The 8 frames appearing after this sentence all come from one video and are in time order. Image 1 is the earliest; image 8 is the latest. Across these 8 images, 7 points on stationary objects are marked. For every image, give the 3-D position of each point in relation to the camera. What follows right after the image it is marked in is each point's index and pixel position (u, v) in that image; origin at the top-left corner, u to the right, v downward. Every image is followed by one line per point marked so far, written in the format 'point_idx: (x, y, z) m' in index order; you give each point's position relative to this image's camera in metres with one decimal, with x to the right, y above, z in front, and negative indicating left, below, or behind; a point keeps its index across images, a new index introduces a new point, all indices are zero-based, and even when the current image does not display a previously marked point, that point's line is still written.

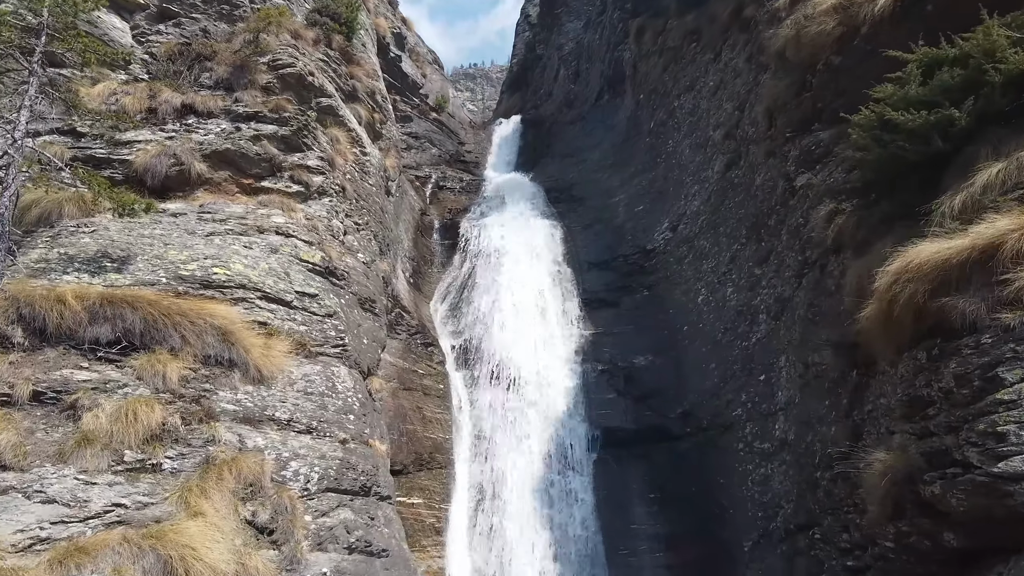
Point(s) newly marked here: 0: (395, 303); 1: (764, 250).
0: (-1.9, -0.2, +14.8) m
1: (+3.6, +0.5, +12.7) m
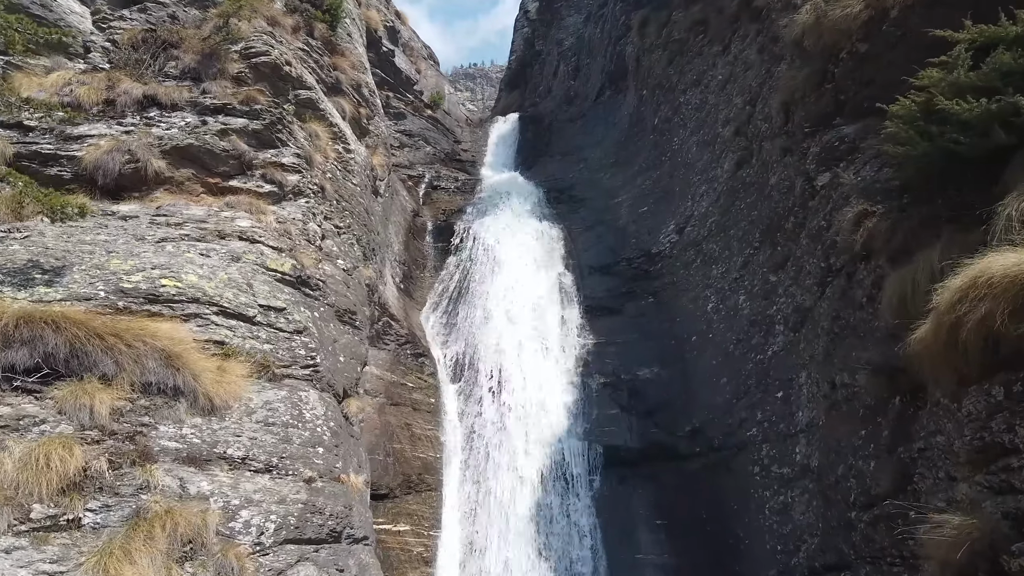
0: (-2.0, -0.4, +13.8) m
1: (+3.5, +0.4, +11.7) m
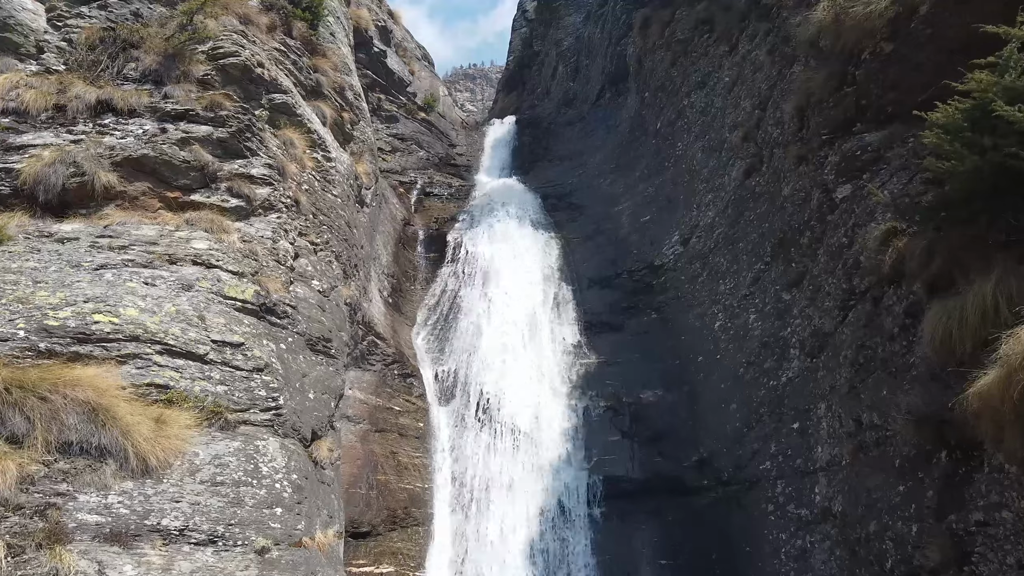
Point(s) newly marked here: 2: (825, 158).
0: (-2.1, -0.6, +12.9) m
1: (+3.4, +0.2, +10.8) m
2: (+3.6, +1.5, +10.4) m
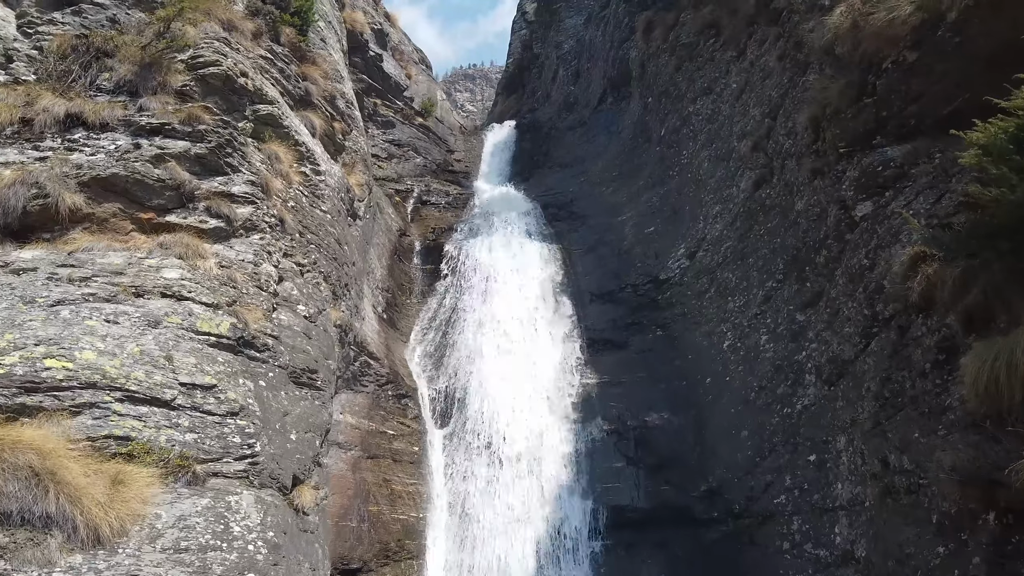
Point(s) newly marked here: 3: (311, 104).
0: (-2.1, -0.8, +12.3) m
1: (+3.4, -0.1, +10.2) m
2: (+3.6, +1.3, +9.8) m
3: (-2.6, +2.4, +11.6) m
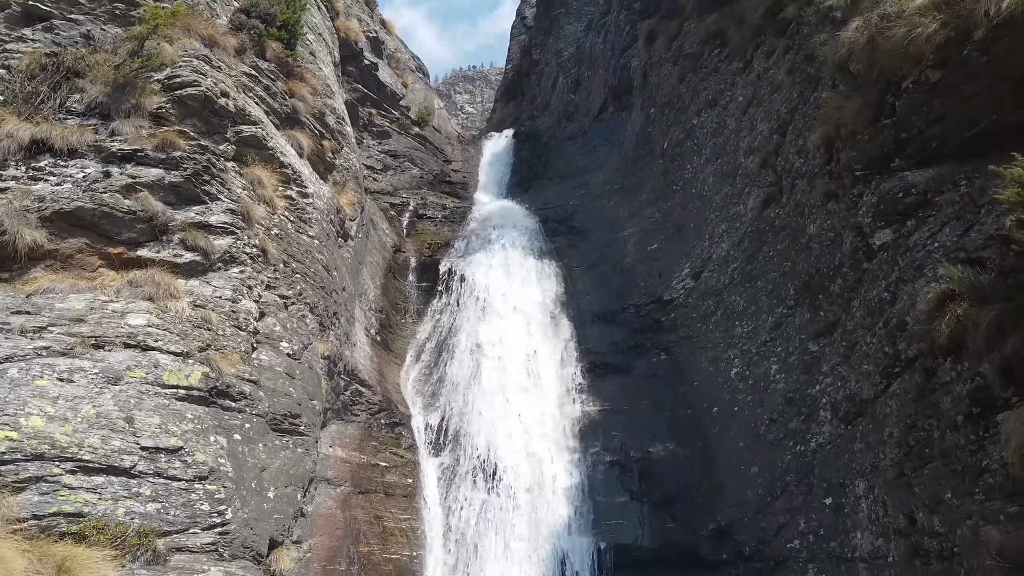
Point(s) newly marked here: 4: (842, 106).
0: (-2.1, -1.2, +11.8) m
1: (+3.4, -0.4, +9.6) m
2: (+3.6, +0.9, +9.3) m
3: (-2.6, +2.0, +11.0) m
4: (+3.6, +2.0, +9.8) m
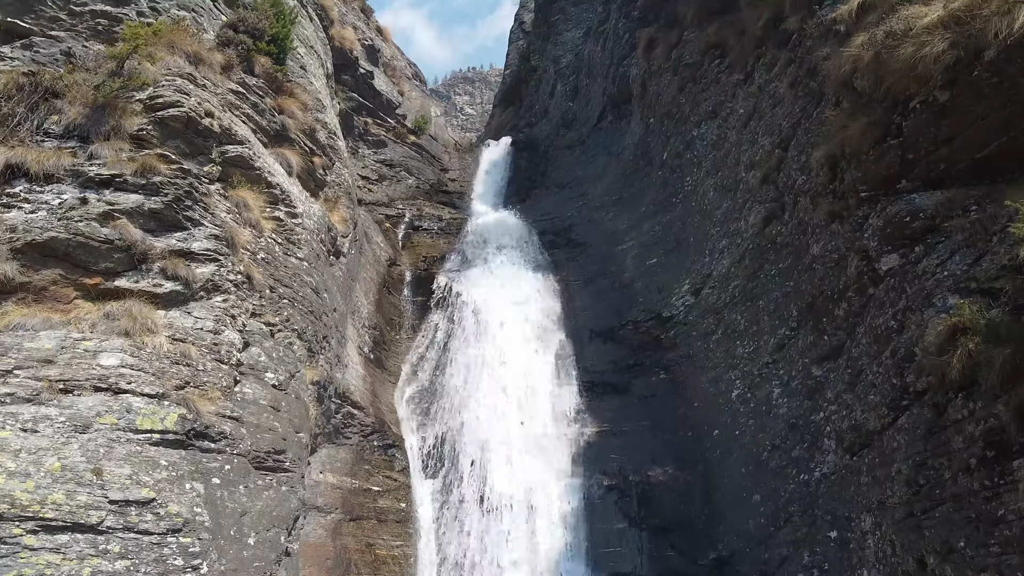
0: (-2.2, -1.4, +11.5) m
1: (+3.3, -0.6, +9.4) m
2: (+3.5, +0.7, +9.0) m
3: (-2.7, +1.8, +10.8) m
4: (+3.5, +1.7, +9.5) m
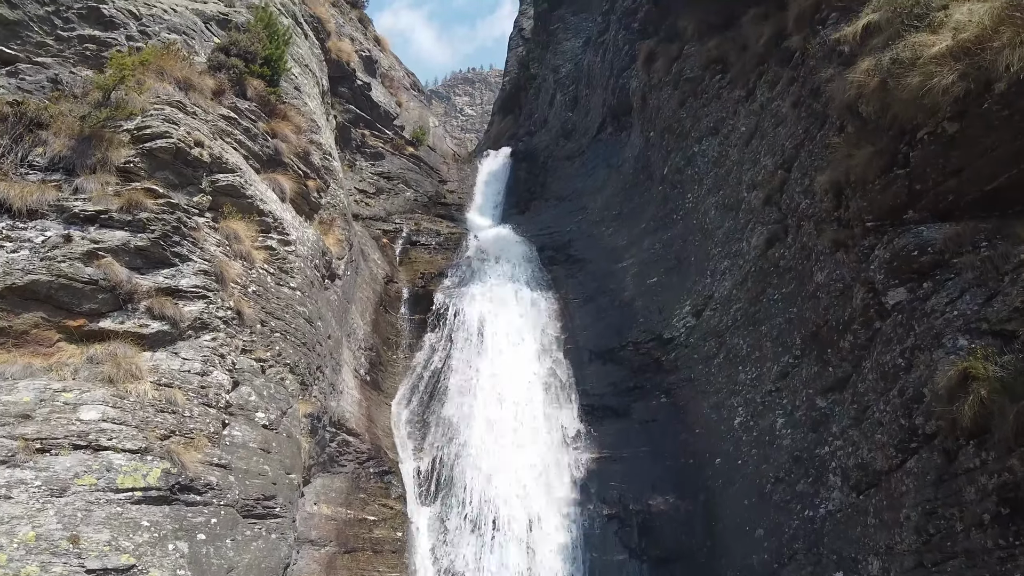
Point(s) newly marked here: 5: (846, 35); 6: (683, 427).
0: (-2.2, -1.8, +11.3) m
1: (+3.3, -0.9, +9.1) m
2: (+3.5, +0.4, +8.8) m
3: (-2.7, +1.5, +10.5) m
4: (+3.5, +1.4, +9.3) m
5: (+3.8, +2.9, +10.2) m
6: (+2.3, -1.9, +12.0) m
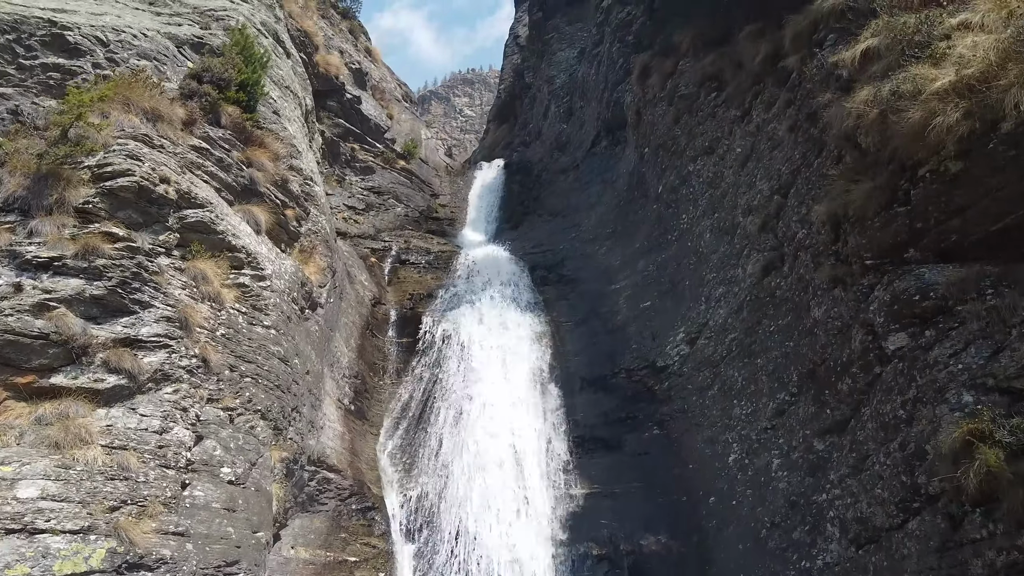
0: (-2.4, -2.1, +10.9) m
1: (+3.1, -1.3, +8.7) m
2: (+3.3, 0.0, +8.4) m
3: (-2.9, +1.1, +10.1) m
4: (+3.4, +1.0, +8.9) m
5: (+3.6, +2.5, +9.8) m
6: (+2.1, -2.2, +11.6) m
